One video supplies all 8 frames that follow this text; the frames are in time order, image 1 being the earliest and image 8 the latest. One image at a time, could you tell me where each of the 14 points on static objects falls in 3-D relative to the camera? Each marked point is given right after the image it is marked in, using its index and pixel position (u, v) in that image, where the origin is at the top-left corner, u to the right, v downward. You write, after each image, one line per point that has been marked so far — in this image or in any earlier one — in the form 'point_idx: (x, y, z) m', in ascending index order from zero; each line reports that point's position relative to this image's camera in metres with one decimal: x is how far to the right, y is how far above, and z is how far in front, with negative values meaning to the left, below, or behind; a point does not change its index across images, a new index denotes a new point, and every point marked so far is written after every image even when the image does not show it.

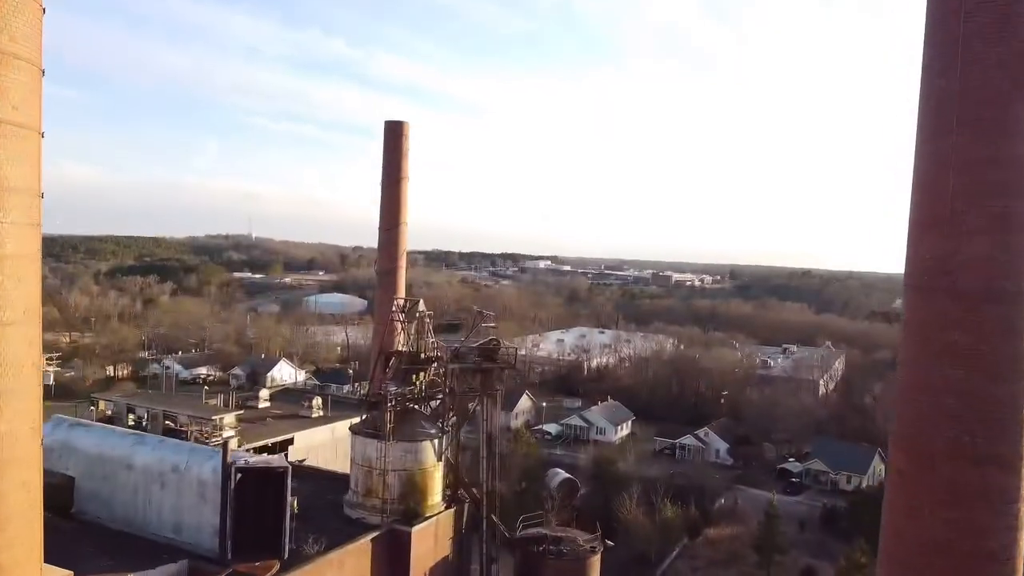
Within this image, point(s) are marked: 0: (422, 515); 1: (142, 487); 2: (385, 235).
0: (-1.1, -2.7, +9.8) m
1: (-4.1, -2.2, +9.1) m
2: (-2.6, +1.1, +17.2) m
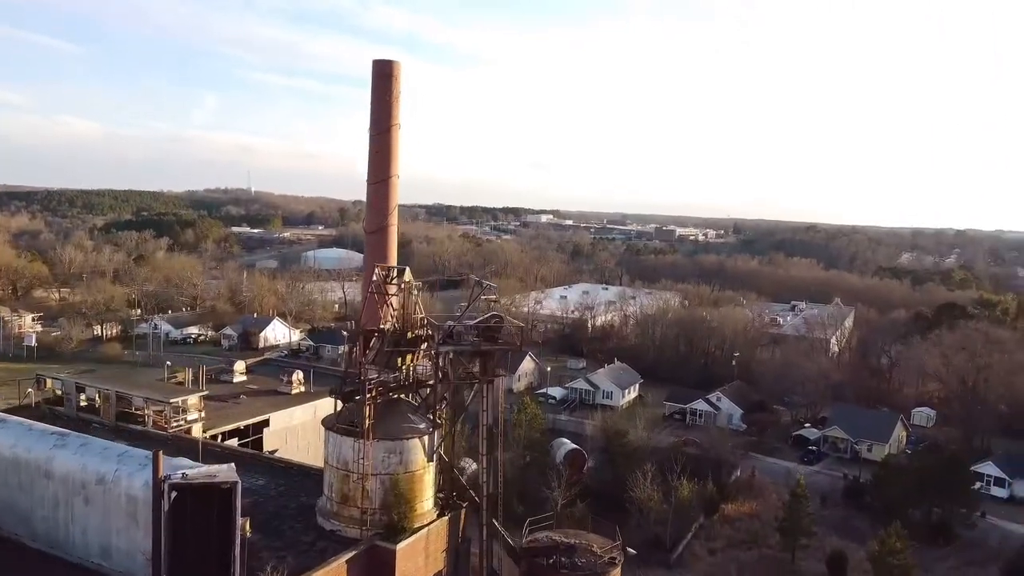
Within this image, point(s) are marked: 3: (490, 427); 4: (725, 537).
0: (-1.0, -2.4, +8.1) m
1: (-4.1, -1.9, +7.4) m
2: (-2.6, +1.9, +15.3) m
3: (-0.2, -1.5, +8.9) m
4: (+4.9, -5.7, +18.7) m
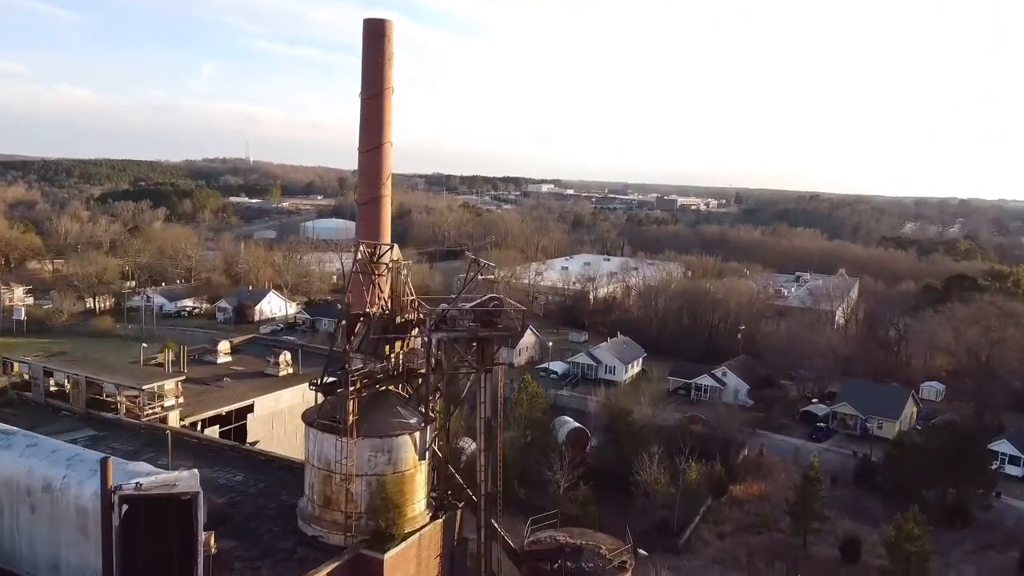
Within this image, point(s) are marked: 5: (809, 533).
0: (-1.0, -2.2, +7.4) m
1: (-4.1, -1.8, +6.6) m
2: (-2.6, +2.3, +14.3) m
3: (-0.2, -1.3, +8.1) m
4: (+4.9, -5.1, +18.0) m
5: (+6.2, -5.1, +17.0) m
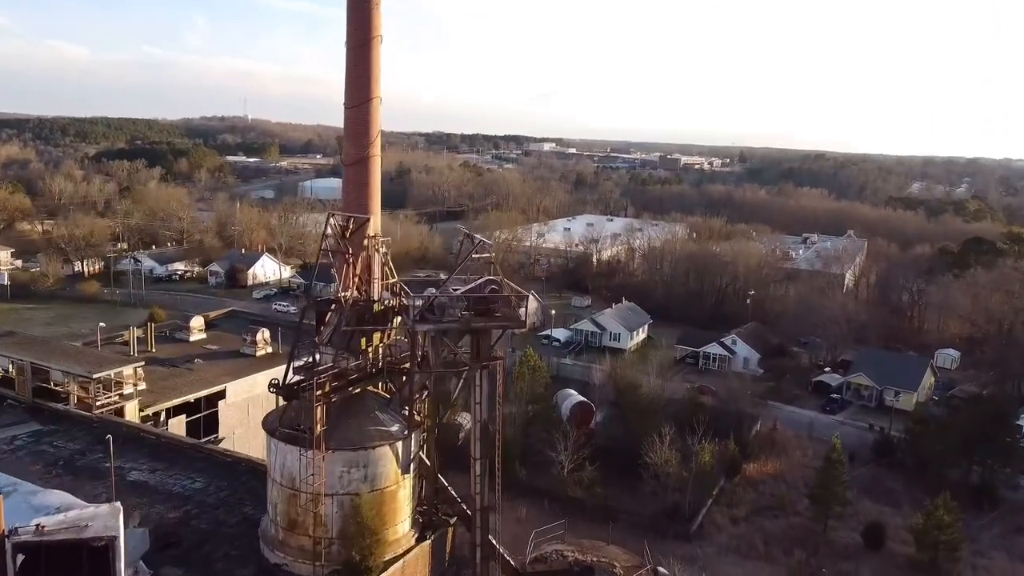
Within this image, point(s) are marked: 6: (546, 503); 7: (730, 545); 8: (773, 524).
0: (-1.0, -2.1, +6.2) m
1: (-4.1, -1.7, +5.4) m
2: (-2.6, +2.8, +12.9) m
3: (-0.2, -1.1, +6.8) m
4: (+4.9, -4.5, +16.9) m
5: (+6.2, -4.5, +15.9) m
6: (+0.7, -4.4, +16.4) m
7: (+4.1, -4.8, +15.3) m
8: (+5.2, -4.7, +16.2) m
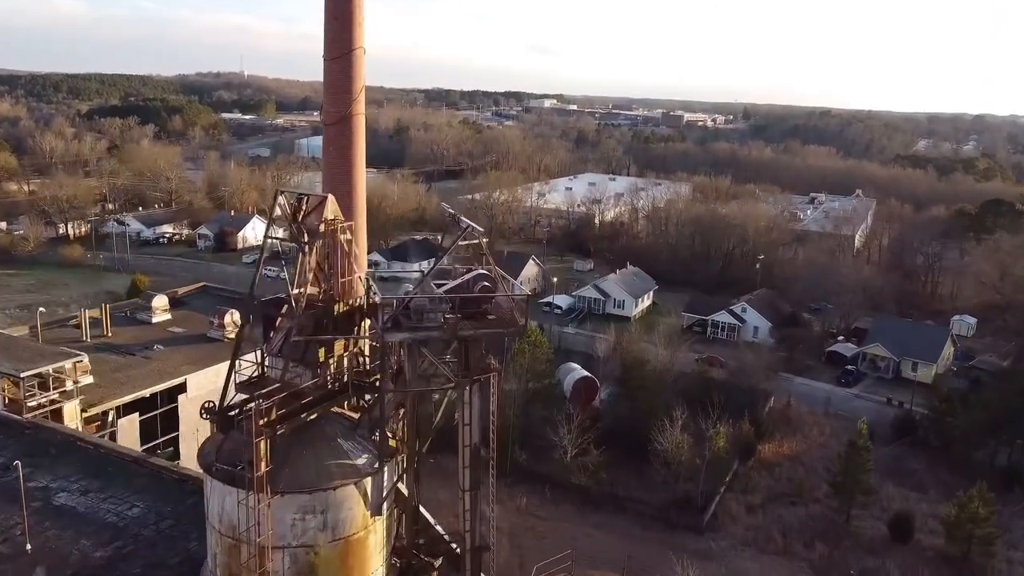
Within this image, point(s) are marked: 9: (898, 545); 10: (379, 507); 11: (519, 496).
0: (-1.0, -2.1, +5.0) m
1: (-4.1, -1.7, +4.1) m
2: (-2.6, +3.1, +11.4) m
3: (-0.2, -1.1, +5.6) m
4: (+4.9, -3.9, +15.8) m
5: (+6.2, -4.0, +14.8) m
6: (+0.6, -3.8, +15.3) m
7: (+4.1, -4.3, +14.2) m
8: (+5.2, -4.2, +15.1) m
9: (+6.8, -4.5, +14.3) m
10: (-0.8, -1.4, +5.2) m
11: (+0.1, -3.8, +15.1) m
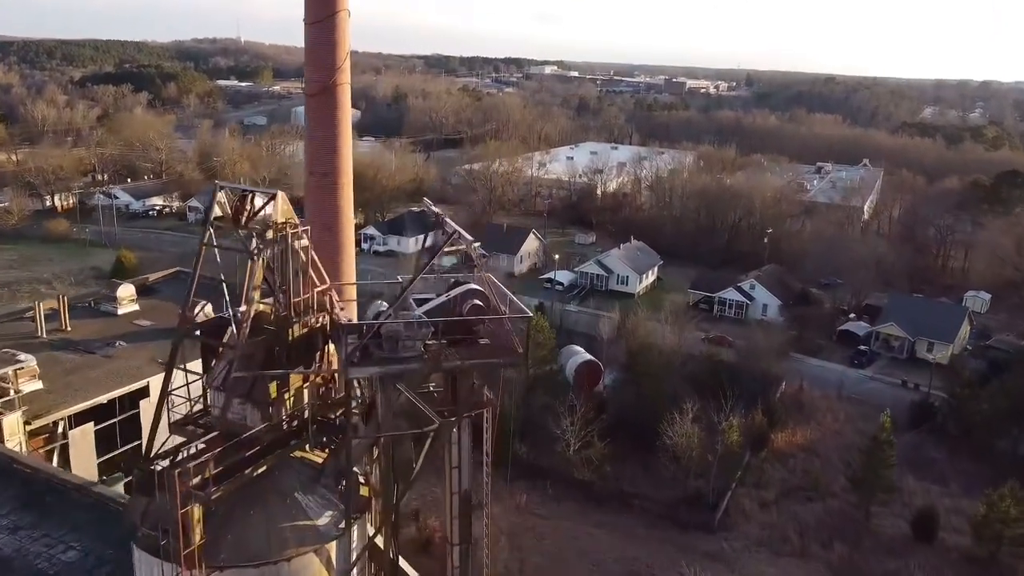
0: (-1.0, -2.2, +4.0) m
1: (-4.1, -1.8, +3.2) m
2: (-2.6, +3.3, +10.3) m
3: (-0.3, -1.2, +4.6) m
4: (+4.9, -3.6, +15.0) m
5: (+6.2, -3.7, +14.0) m
6: (+0.6, -3.5, +14.5) m
7: (+4.1, -4.1, +13.3) m
8: (+5.2, -3.9, +14.3) m
9: (+6.8, -4.2, +13.5) m
10: (-0.9, -1.5, +4.2) m
11: (+0.1, -3.5, +14.2) m
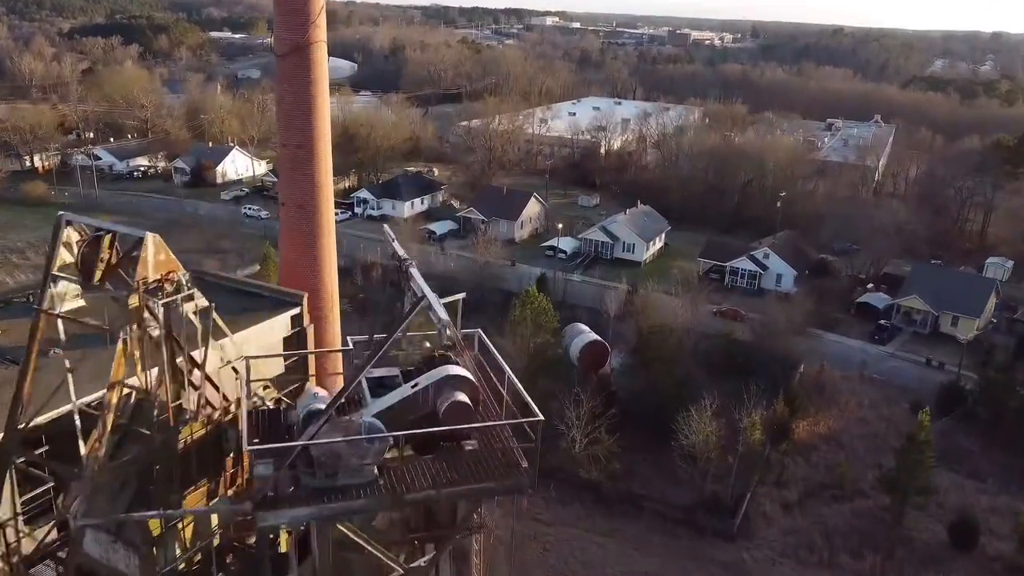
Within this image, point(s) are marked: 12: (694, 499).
0: (-1.0, -2.4, +2.8) m
1: (-4.1, -2.2, +1.9) m
2: (-2.6, +3.3, +8.8) m
3: (-0.3, -1.4, +3.3) m
4: (+4.9, -3.3, +13.8) m
5: (+6.2, -3.4, +12.8) m
6: (+0.6, -3.2, +13.3) m
7: (+4.1, -3.8, +12.2) m
8: (+5.2, -3.6, +13.1) m
9: (+6.8, -4.0, +12.3) m
10: (-0.9, -1.7, +2.9) m
11: (+0.1, -3.3, +13.0) m
12: (+2.9, -3.3, +13.0) m
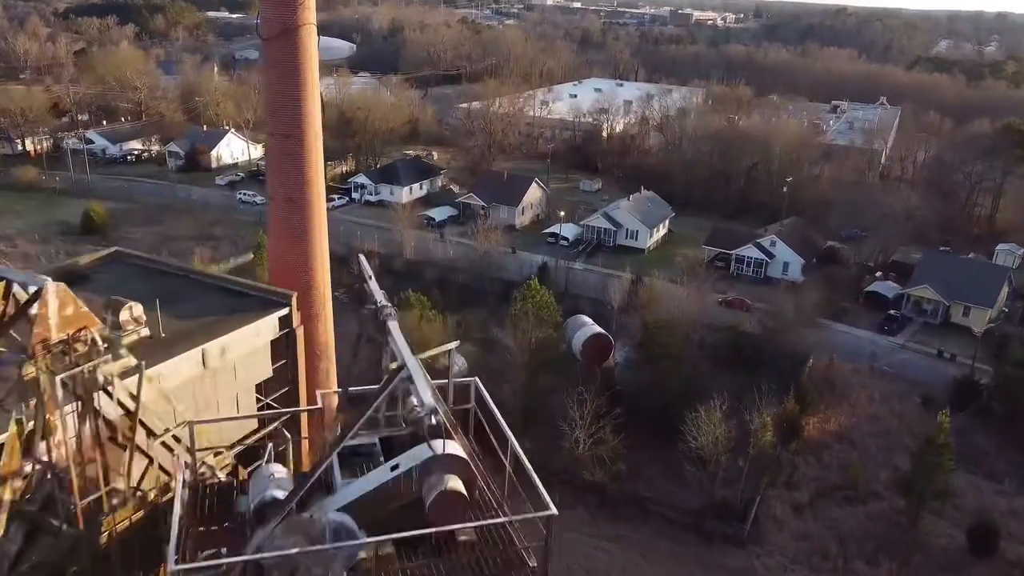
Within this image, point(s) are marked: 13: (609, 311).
0: (-1.0, -2.6, +2.3) m
1: (-4.1, -2.3, +1.4) m
2: (-2.6, +3.3, +8.1) m
3: (-0.2, -1.6, +2.8) m
4: (+4.9, -3.2, +13.3) m
5: (+6.2, -3.3, +12.3) m
6: (+0.7, -3.1, +12.8) m
7: (+4.1, -3.8, +11.7) m
8: (+5.2, -3.5, +12.6) m
9: (+6.8, -3.9, +11.8) m
10: (-0.8, -1.9, +2.4) m
11: (+0.2, -3.2, +12.5) m
12: (+2.9, -3.2, +12.5) m
13: (+2.3, -0.5, +19.0) m
